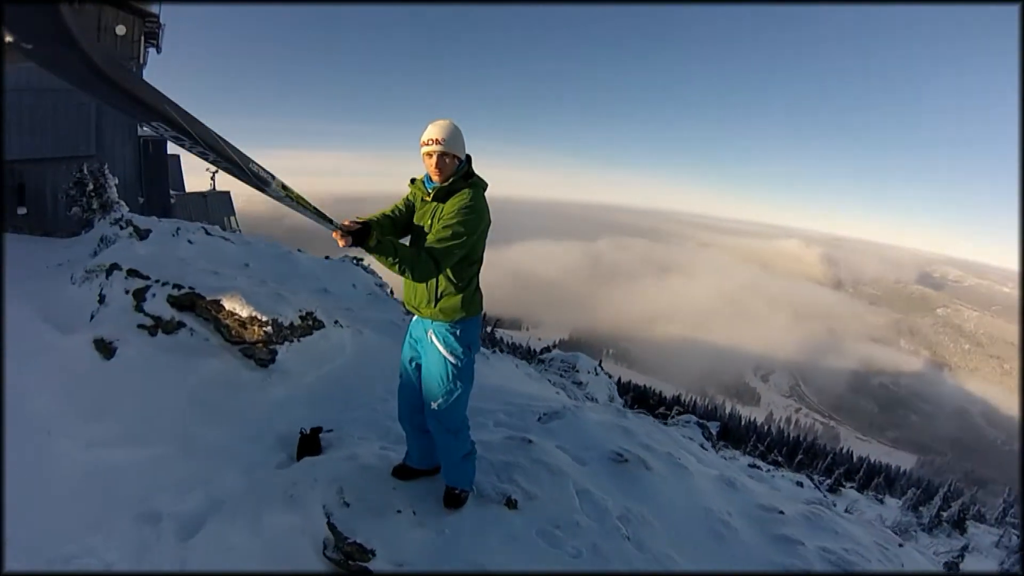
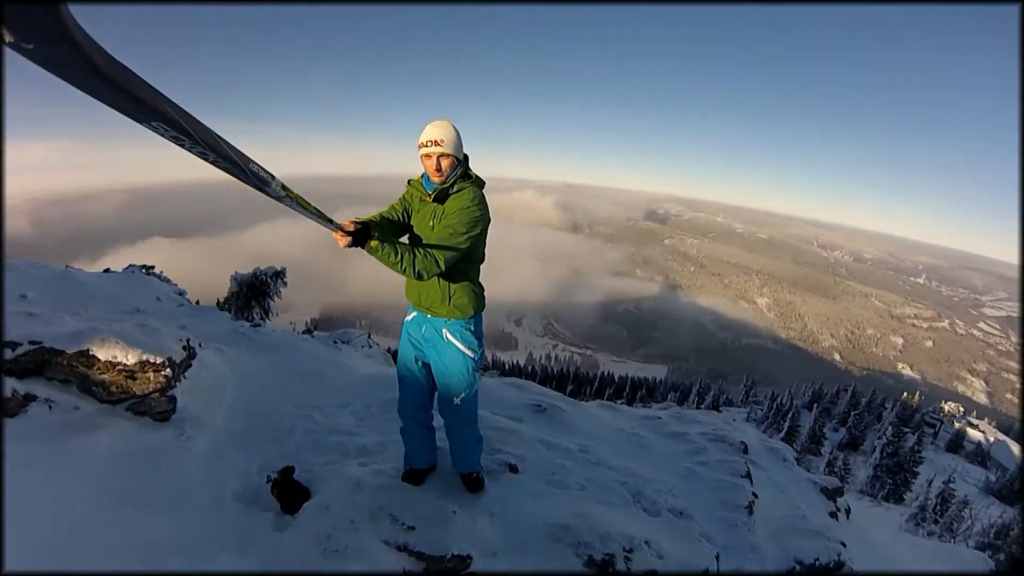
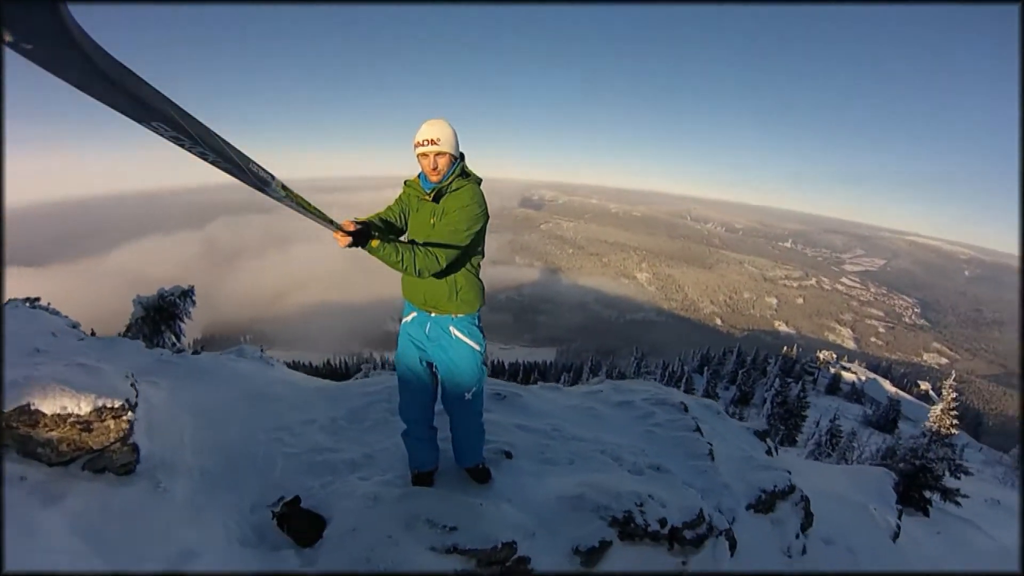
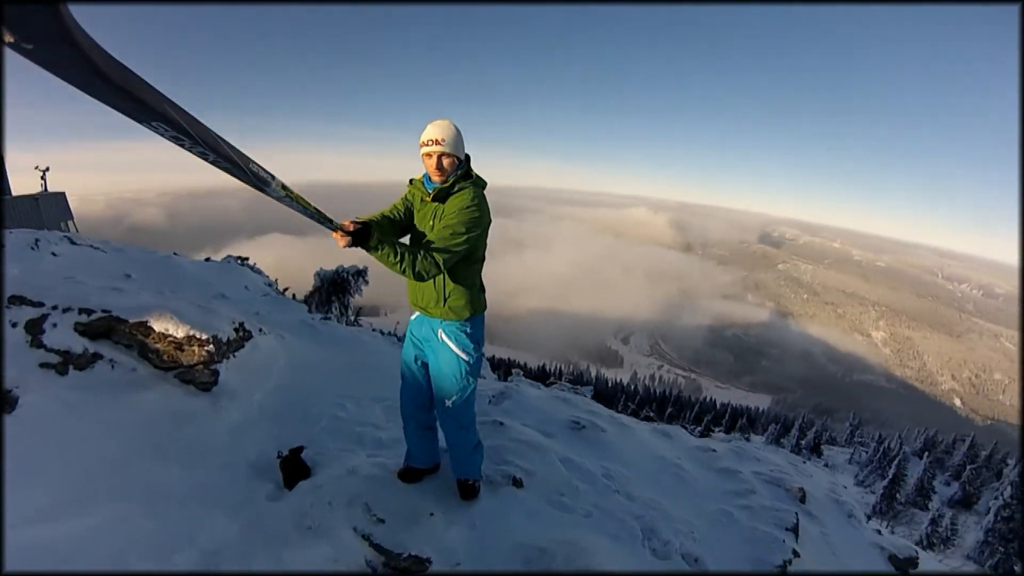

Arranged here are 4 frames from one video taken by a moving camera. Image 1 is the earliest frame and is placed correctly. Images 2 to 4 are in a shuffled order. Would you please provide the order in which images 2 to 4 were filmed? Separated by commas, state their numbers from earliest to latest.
4, 2, 3
